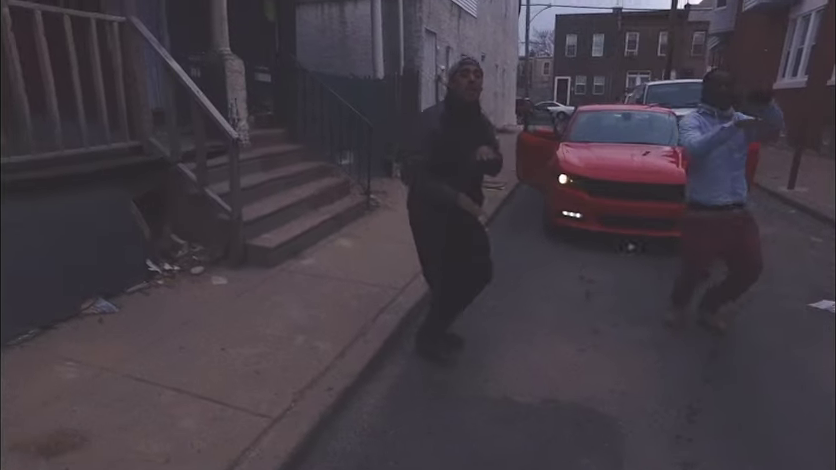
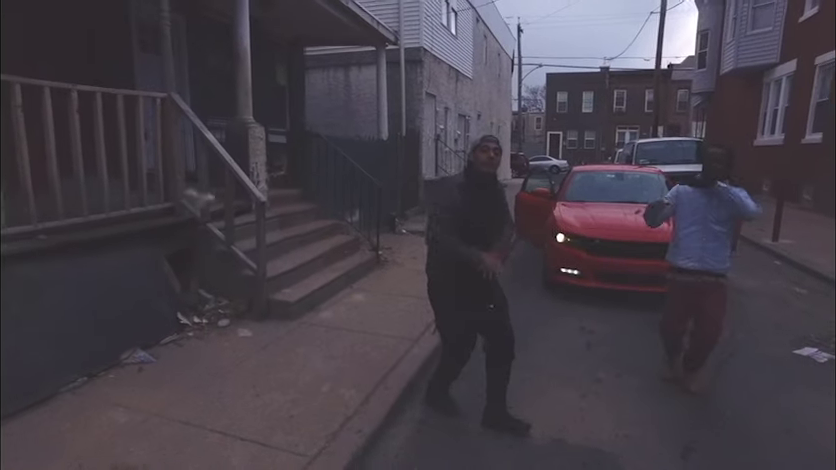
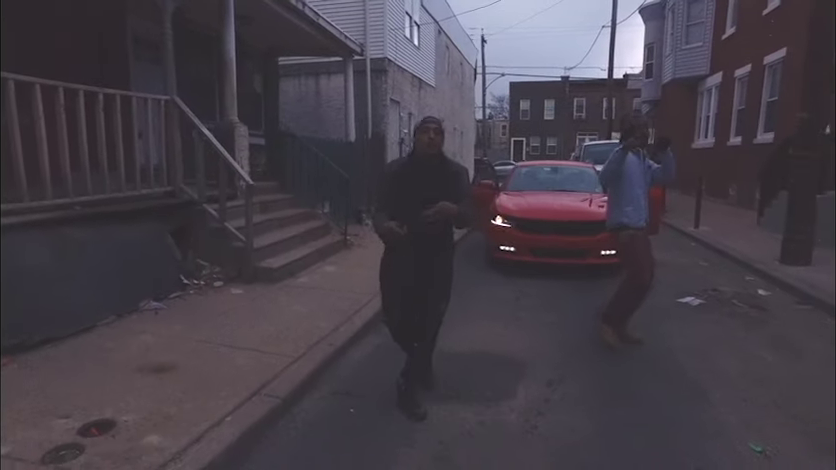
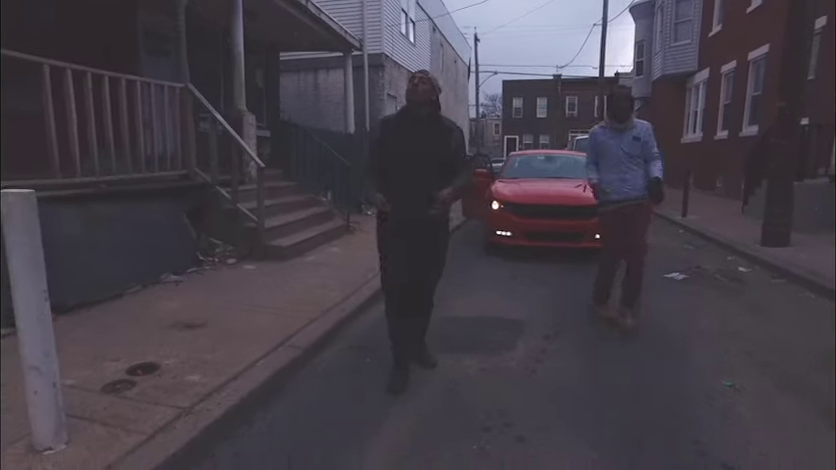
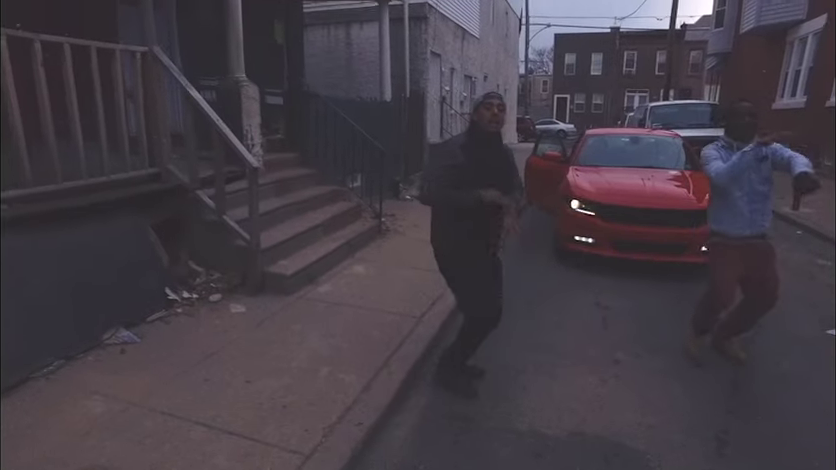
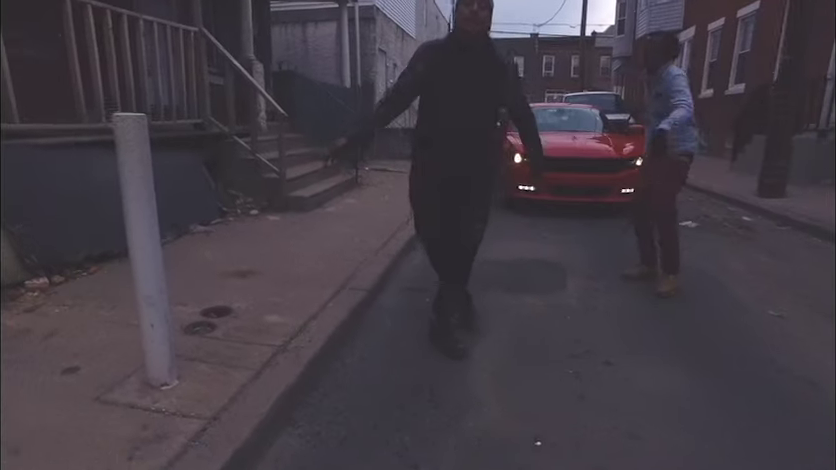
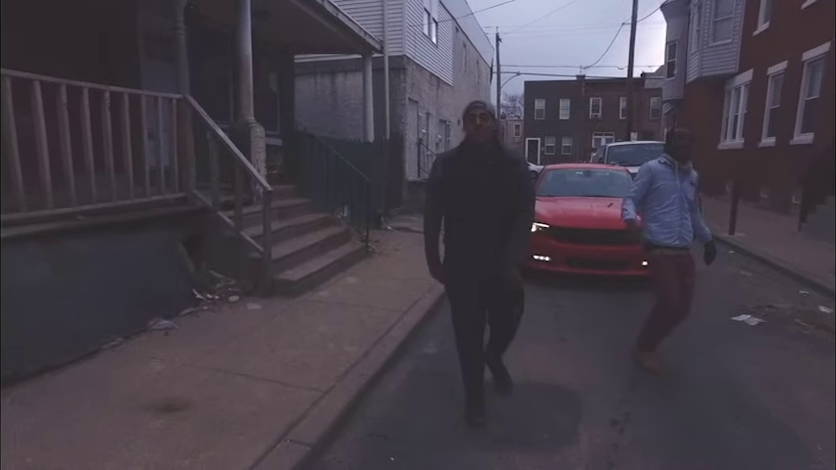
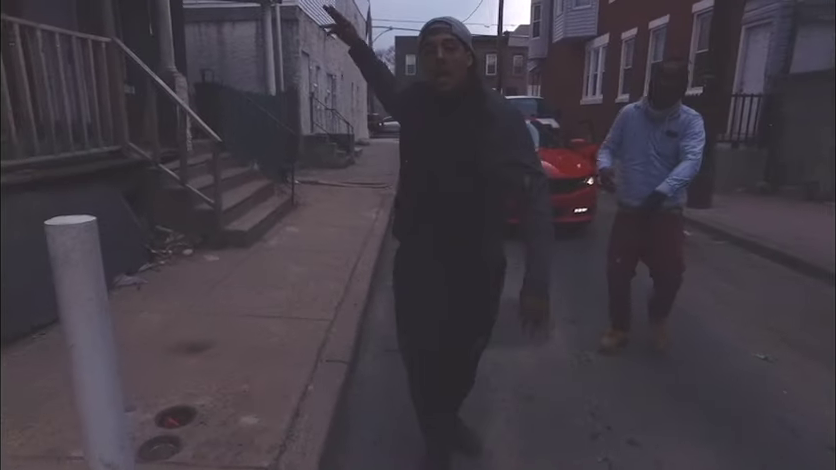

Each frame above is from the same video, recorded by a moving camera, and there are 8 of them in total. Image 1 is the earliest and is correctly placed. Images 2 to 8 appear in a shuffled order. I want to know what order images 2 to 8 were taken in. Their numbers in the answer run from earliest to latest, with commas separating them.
5, 2, 7, 3, 4, 6, 8
